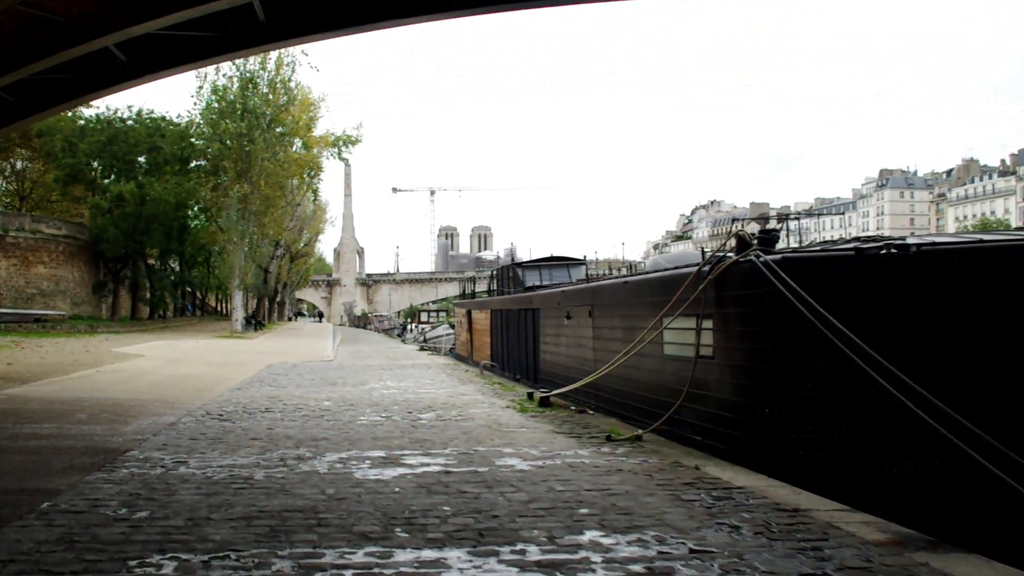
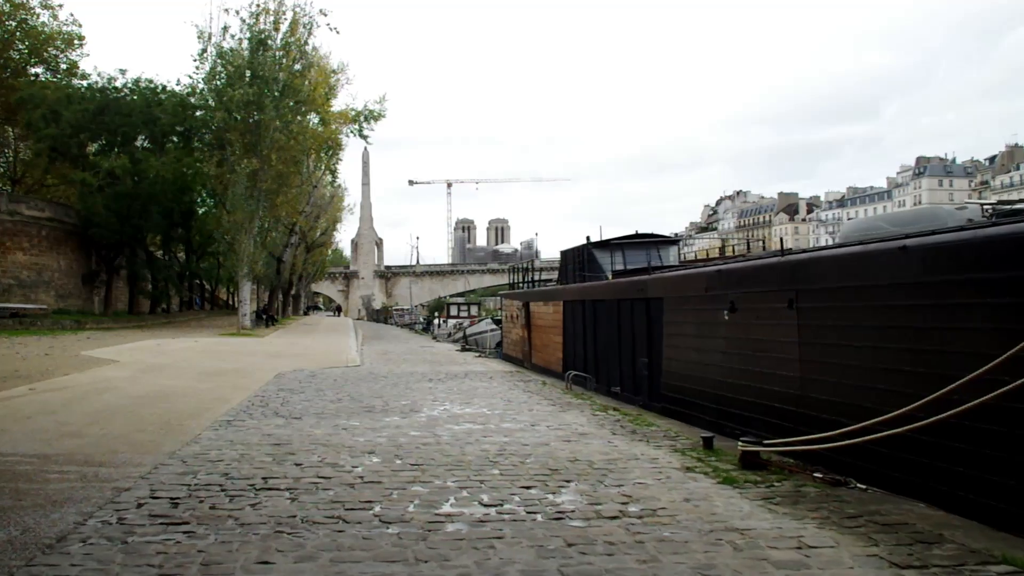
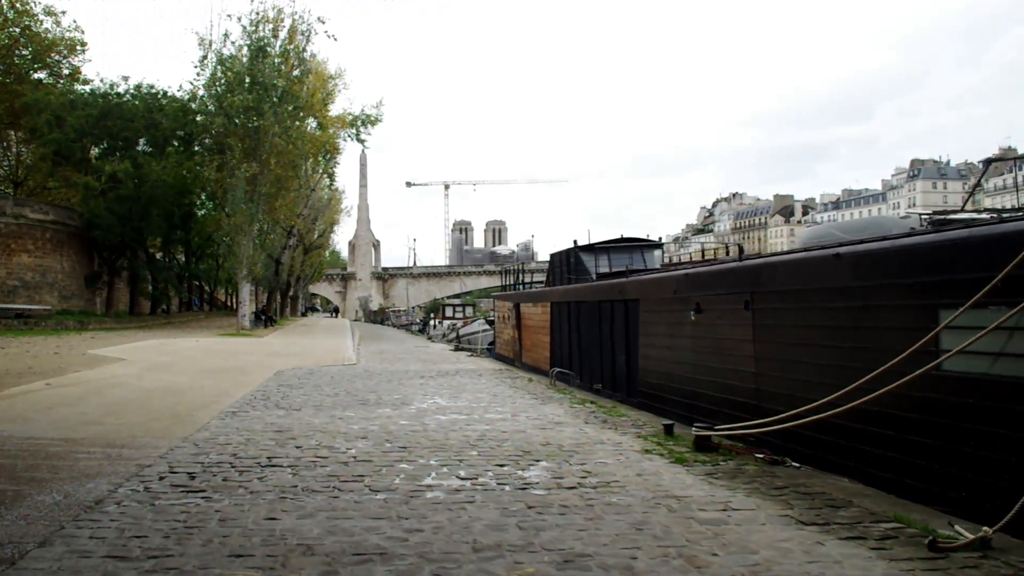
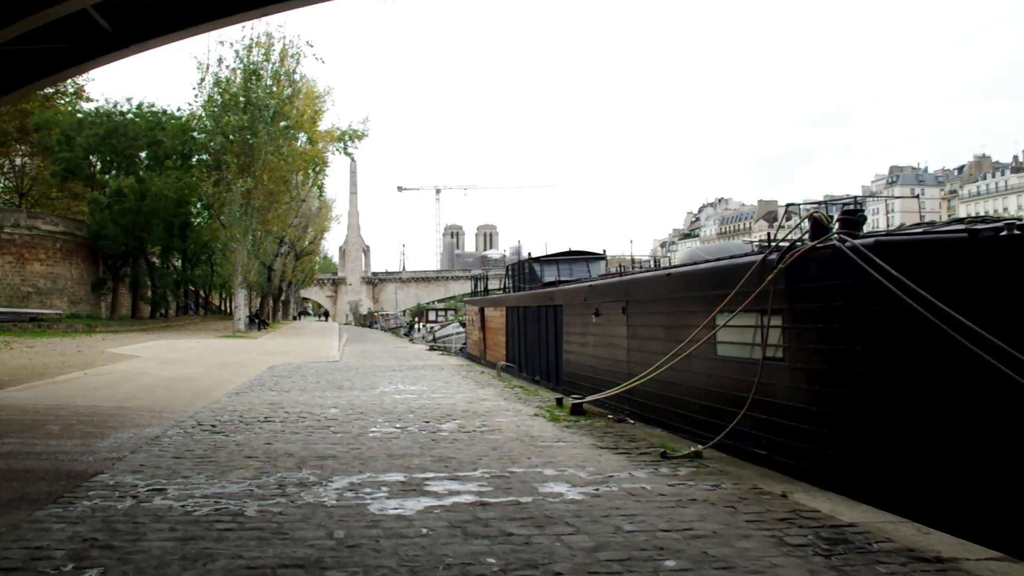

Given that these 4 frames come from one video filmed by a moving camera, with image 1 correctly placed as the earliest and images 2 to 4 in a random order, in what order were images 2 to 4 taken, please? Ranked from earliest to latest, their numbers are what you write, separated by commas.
4, 3, 2
